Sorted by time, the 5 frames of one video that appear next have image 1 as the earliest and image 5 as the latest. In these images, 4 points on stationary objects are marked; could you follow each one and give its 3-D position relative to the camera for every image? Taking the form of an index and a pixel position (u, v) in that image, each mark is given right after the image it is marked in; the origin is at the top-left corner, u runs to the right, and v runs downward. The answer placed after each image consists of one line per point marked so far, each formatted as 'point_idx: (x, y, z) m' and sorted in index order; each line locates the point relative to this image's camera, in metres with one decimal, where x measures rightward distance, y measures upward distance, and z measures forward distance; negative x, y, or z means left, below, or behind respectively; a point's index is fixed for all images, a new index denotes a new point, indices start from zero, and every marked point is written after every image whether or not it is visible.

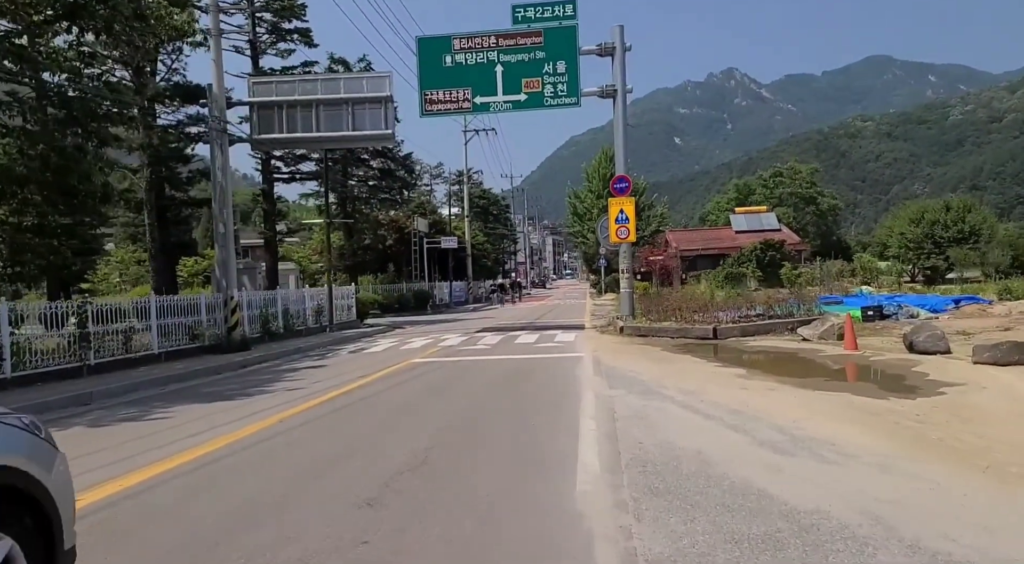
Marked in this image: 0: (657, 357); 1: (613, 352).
0: (+2.9, -1.5, +14.3) m
1: (+2.2, -1.5, +15.7) m
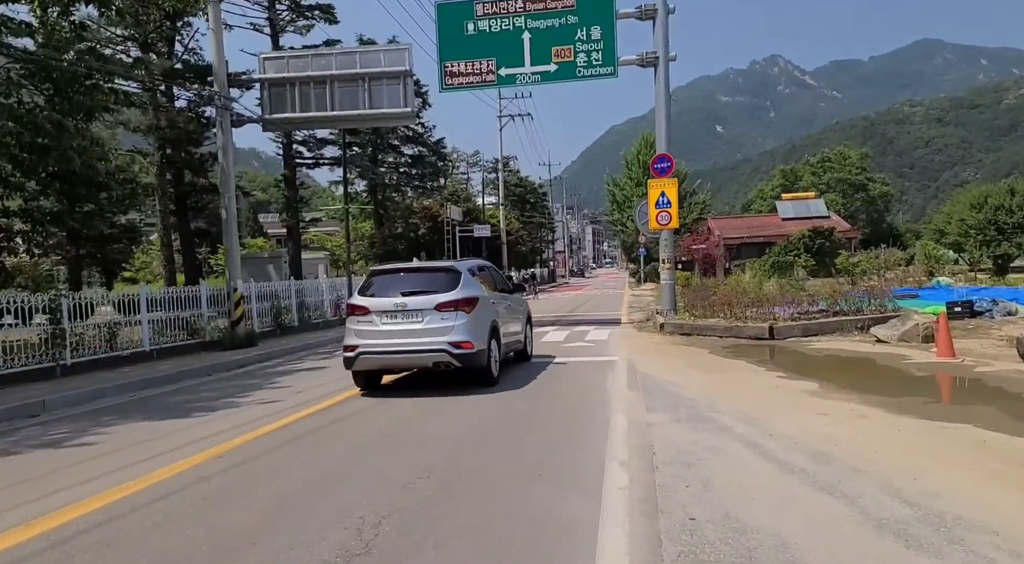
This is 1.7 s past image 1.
0: (+3.2, -1.4, +12.2) m
1: (+2.7, -1.4, +13.5) m
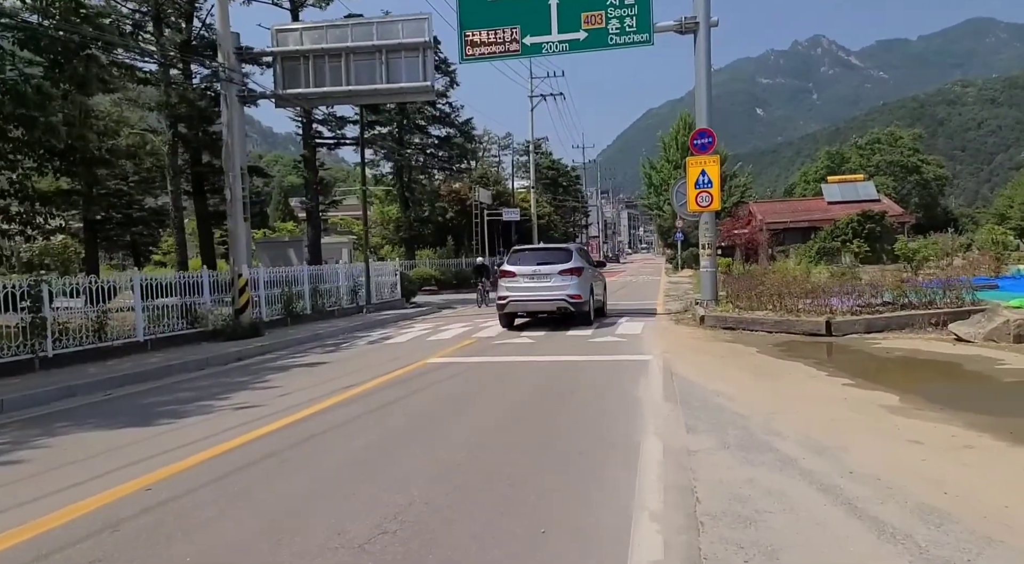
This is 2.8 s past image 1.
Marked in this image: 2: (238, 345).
0: (+3.5, -1.2, +10.5) m
1: (+3.0, -1.2, +11.9) m
2: (-6.1, -1.4, +15.9) m
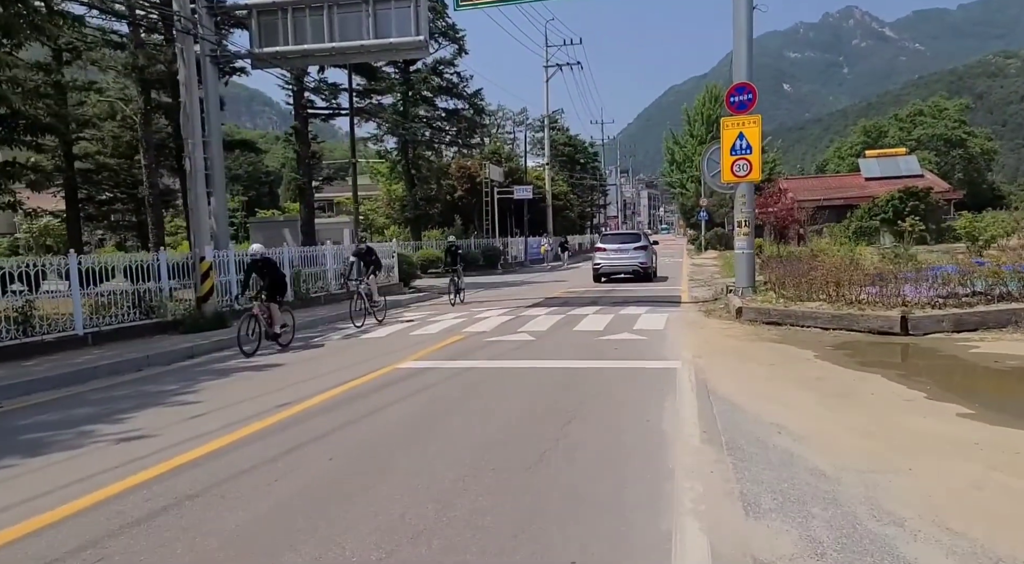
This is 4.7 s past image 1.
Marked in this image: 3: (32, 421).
0: (+3.4, -1.0, +8.0) m
1: (+2.9, -1.0, +9.4) m
2: (-6.1, -1.1, +13.7) m
3: (-5.3, -1.5, +7.9) m
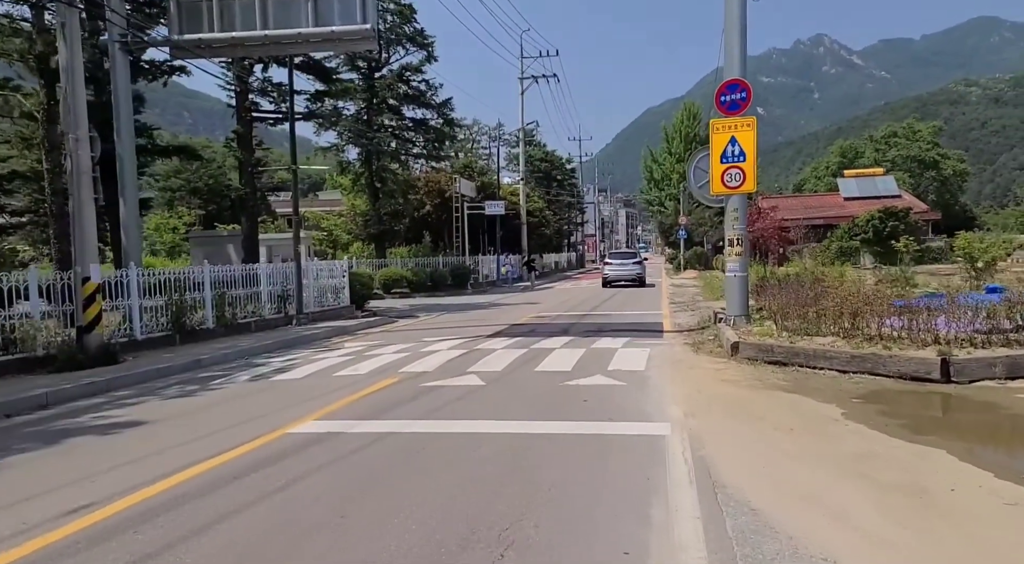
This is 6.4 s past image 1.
0: (+2.7, -1.4, +5.8) m
1: (+2.2, -1.3, +7.1) m
2: (-6.9, -1.5, +11.1) m
3: (-5.9, -1.8, +5.4) m
